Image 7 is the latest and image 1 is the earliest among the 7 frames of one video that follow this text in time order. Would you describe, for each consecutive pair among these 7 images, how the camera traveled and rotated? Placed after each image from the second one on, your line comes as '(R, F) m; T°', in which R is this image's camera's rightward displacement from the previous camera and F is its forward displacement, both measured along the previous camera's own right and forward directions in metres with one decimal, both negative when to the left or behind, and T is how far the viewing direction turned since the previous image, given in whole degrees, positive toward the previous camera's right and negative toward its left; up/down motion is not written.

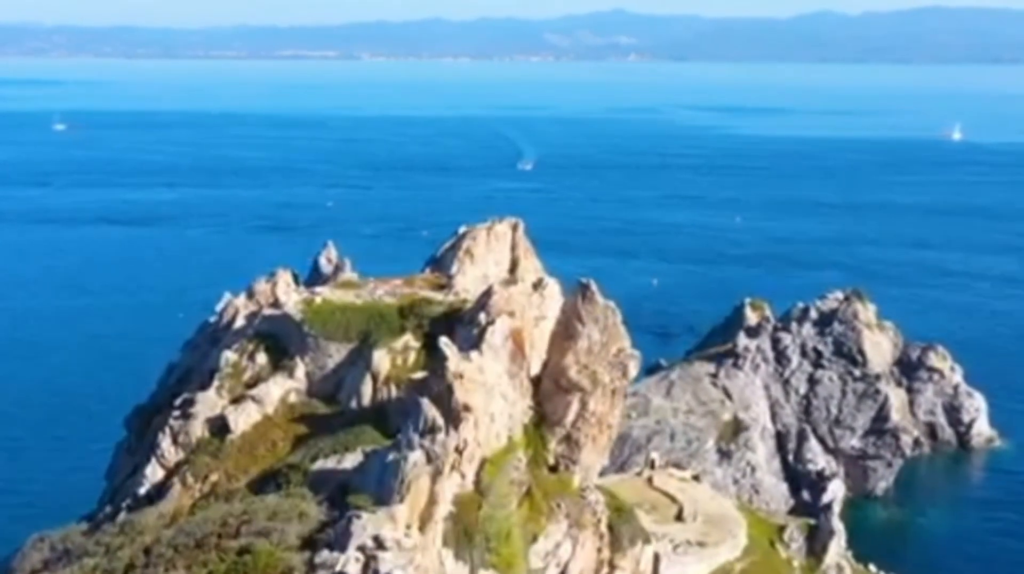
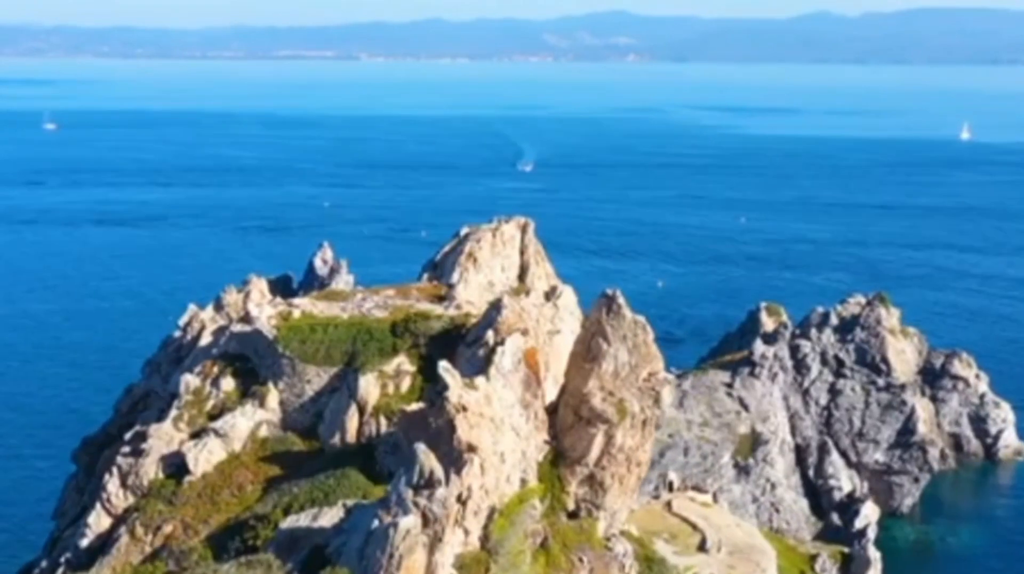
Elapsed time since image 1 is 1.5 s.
(-0.1, +3.0) m; 0°
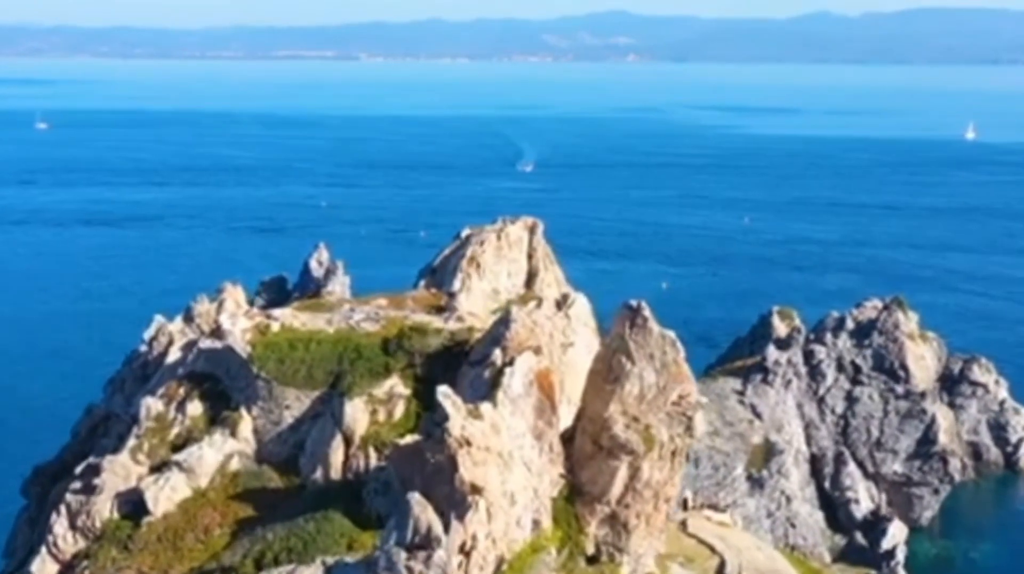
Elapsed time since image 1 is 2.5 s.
(-0.1, +2.1) m; 0°
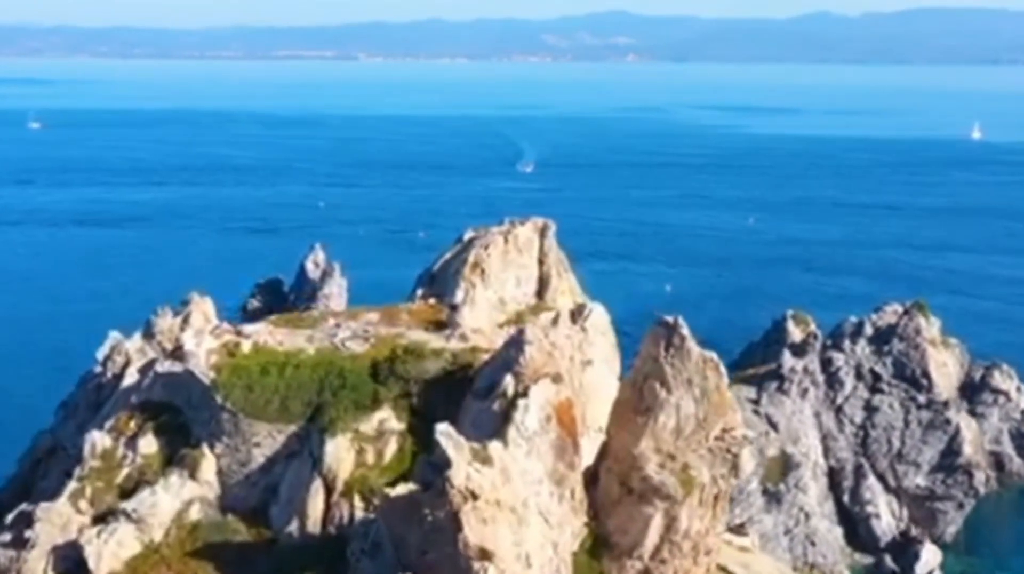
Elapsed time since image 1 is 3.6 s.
(-0.1, +2.2) m; 0°
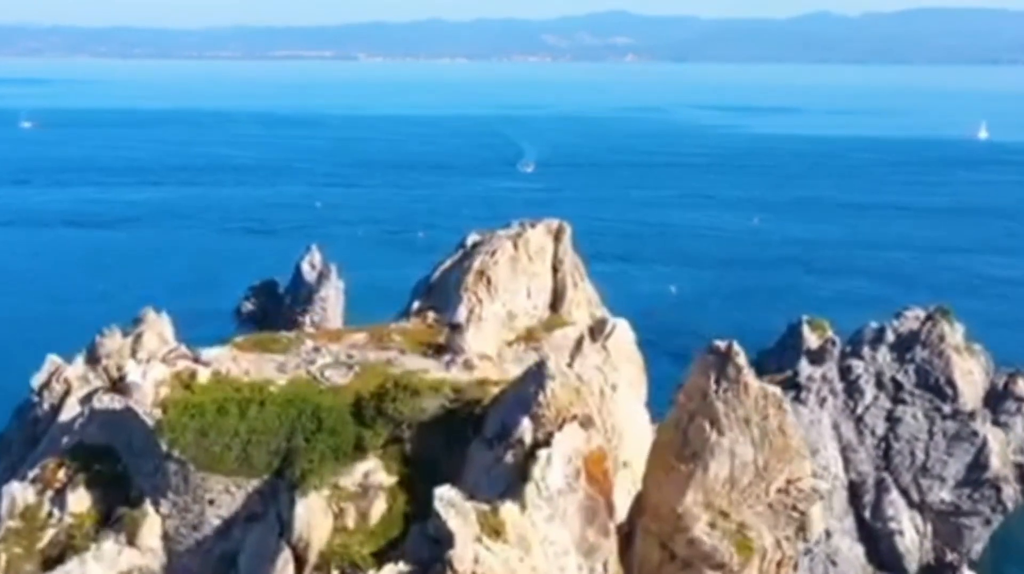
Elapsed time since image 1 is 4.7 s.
(-0.1, +2.3) m; 0°
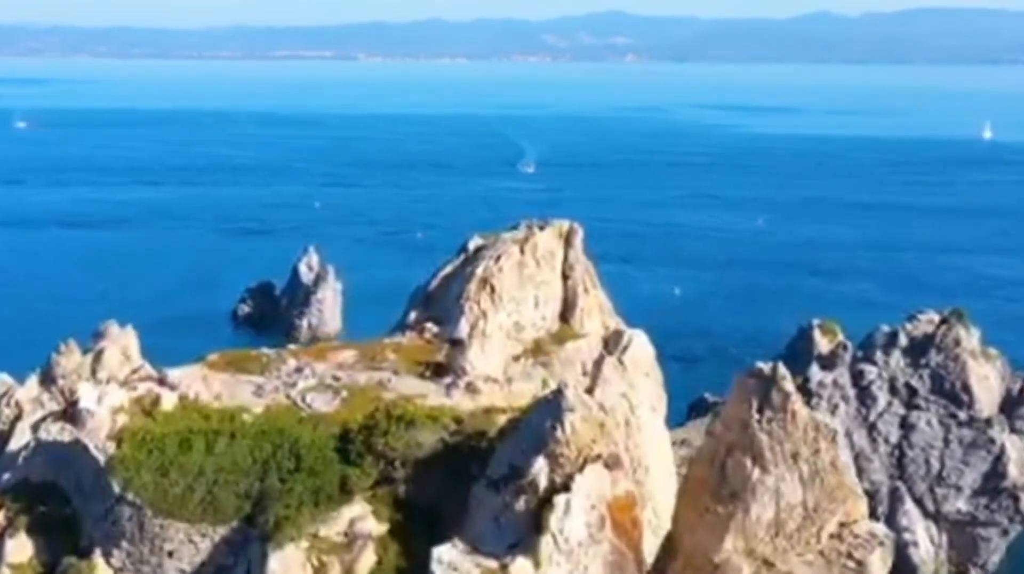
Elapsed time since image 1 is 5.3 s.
(-0.1, +1.4) m; 0°
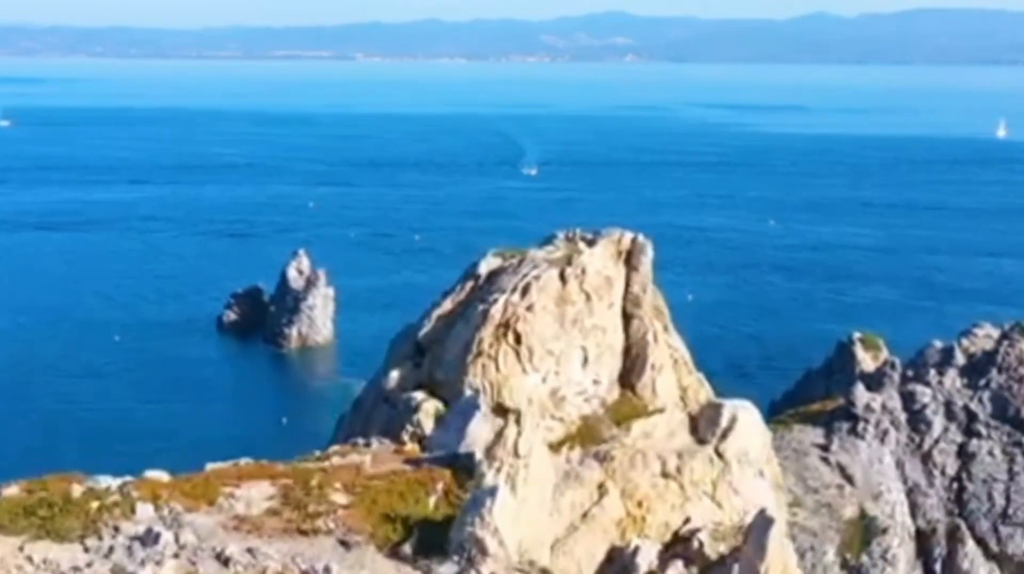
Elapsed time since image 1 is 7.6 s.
(-0.2, +4.9) m; 0°
